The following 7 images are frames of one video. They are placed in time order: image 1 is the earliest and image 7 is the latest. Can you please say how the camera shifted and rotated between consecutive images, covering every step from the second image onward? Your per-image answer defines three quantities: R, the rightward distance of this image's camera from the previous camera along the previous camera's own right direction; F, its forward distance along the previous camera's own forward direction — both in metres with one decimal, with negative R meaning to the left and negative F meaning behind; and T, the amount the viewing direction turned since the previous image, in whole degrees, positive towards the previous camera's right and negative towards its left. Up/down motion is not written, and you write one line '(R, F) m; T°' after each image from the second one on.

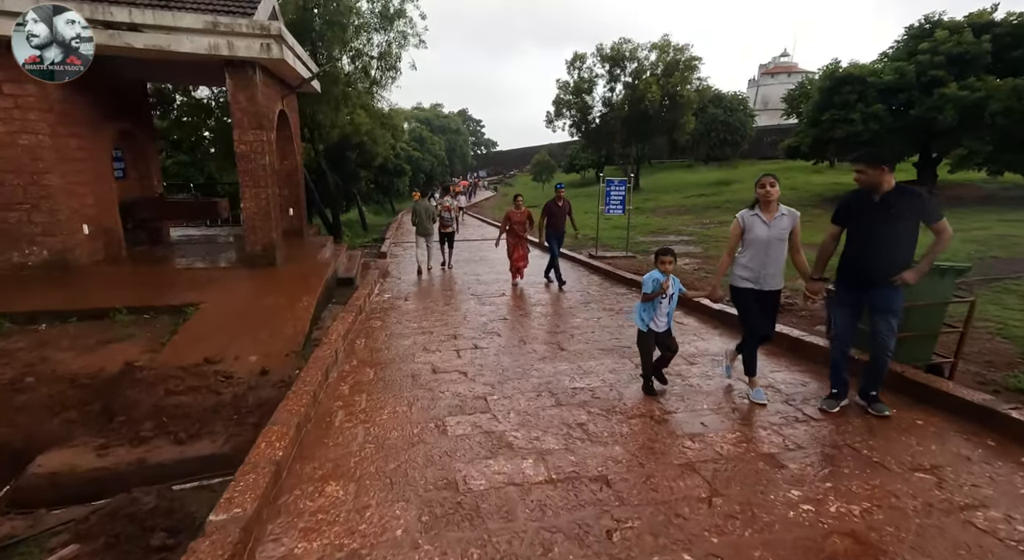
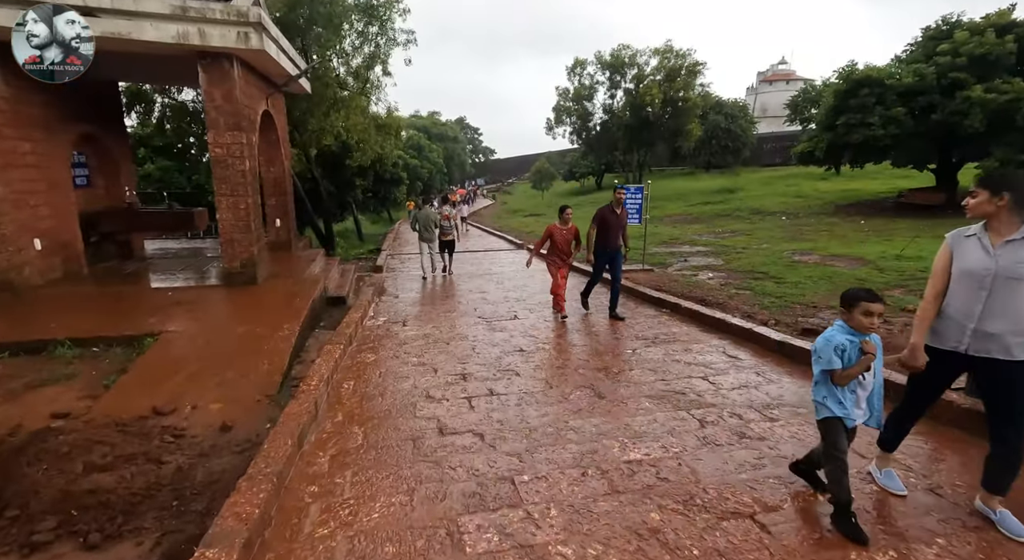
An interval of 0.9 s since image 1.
(-0.2, +0.9) m; 0°
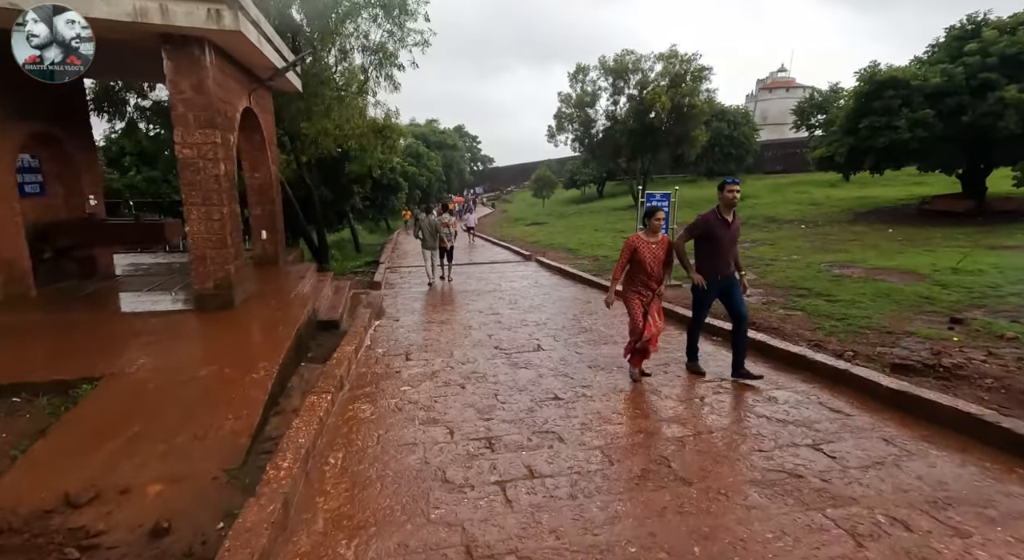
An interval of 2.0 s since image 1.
(-0.3, +1.0) m; 0°
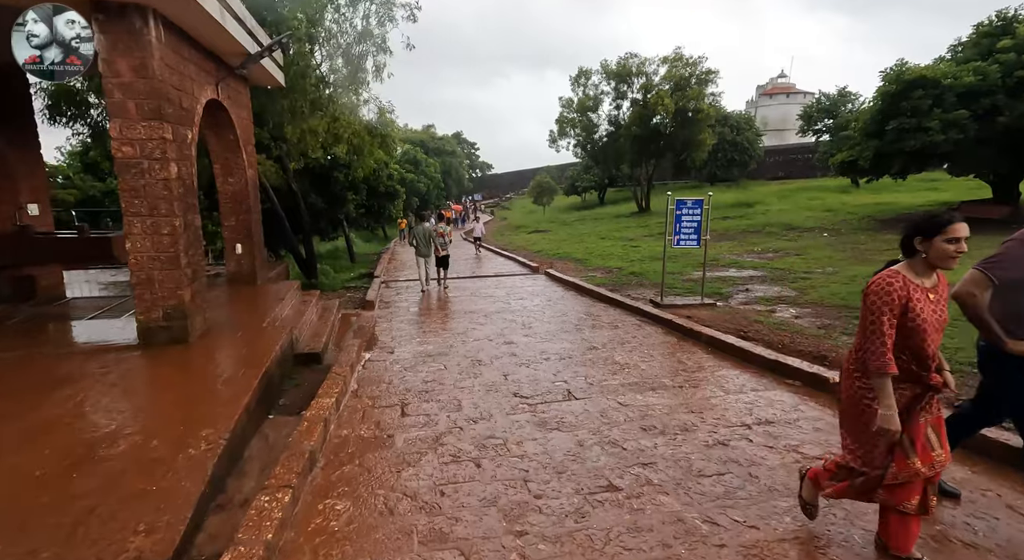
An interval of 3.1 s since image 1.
(-0.2, +1.2) m; 0°
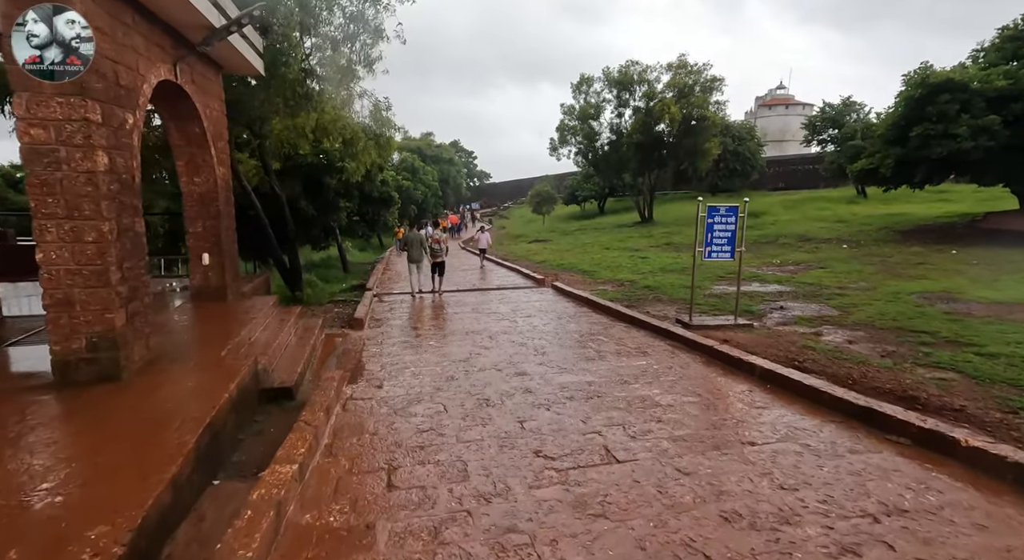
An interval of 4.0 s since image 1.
(-0.2, +1.0) m; 0°
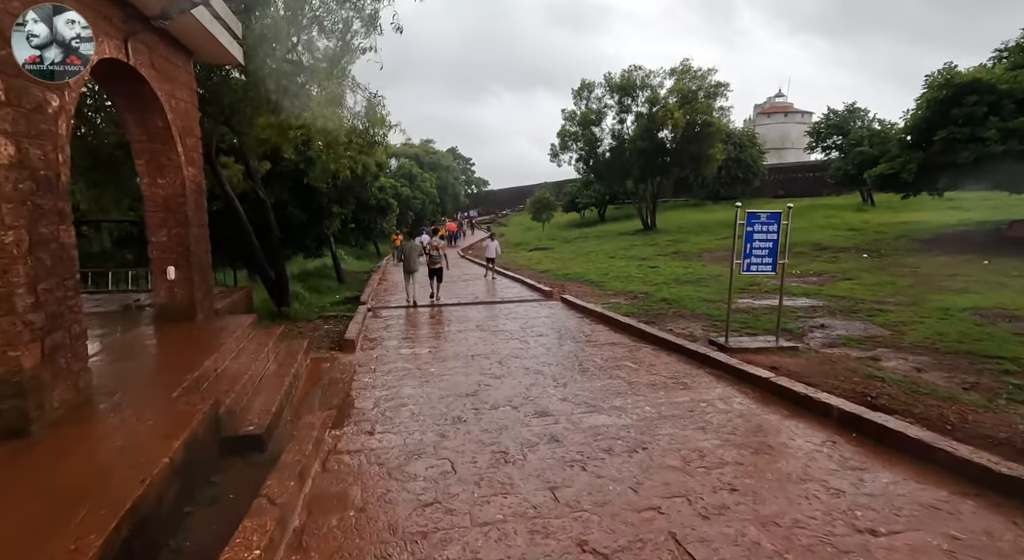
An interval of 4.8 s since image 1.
(-0.2, +0.9) m; 0°
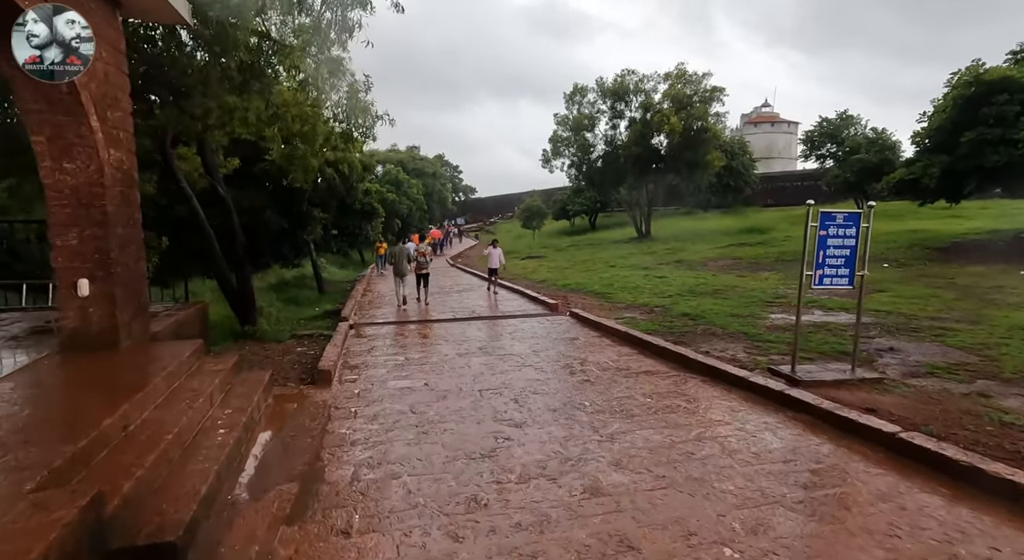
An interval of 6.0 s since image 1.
(-0.3, +1.3) m; +2°
